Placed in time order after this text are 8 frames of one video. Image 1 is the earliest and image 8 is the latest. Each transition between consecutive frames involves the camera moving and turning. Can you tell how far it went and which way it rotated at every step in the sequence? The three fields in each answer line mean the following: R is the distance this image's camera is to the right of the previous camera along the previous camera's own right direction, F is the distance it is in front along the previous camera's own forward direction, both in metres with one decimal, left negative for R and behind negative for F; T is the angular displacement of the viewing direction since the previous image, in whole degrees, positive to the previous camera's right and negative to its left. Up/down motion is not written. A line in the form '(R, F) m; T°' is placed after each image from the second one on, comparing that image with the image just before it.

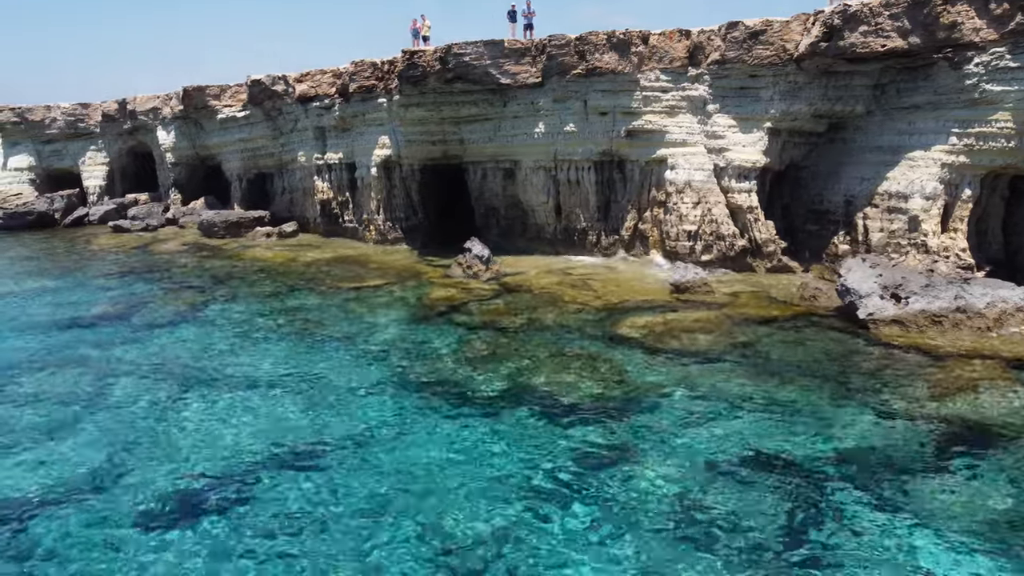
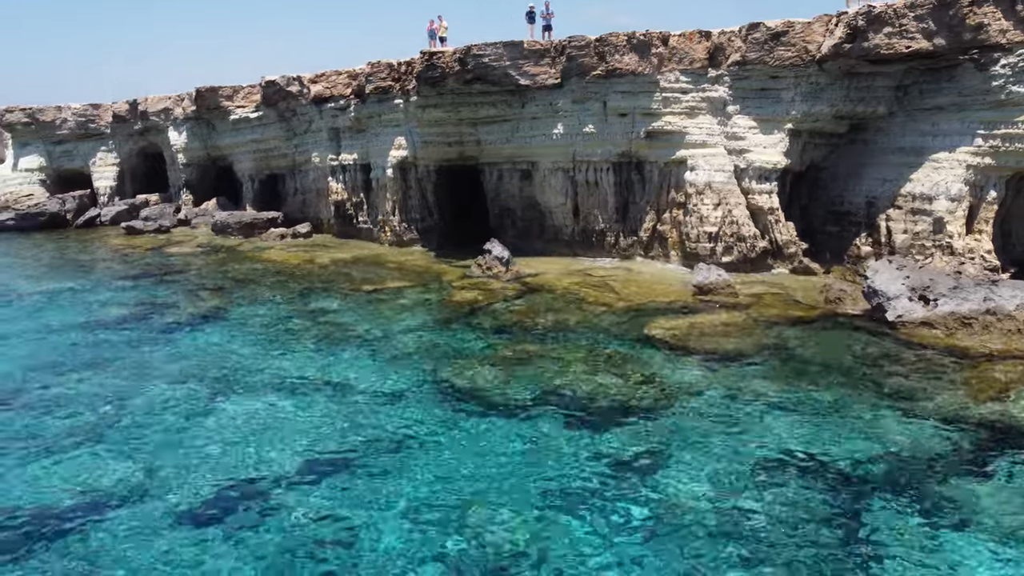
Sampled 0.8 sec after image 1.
(-0.5, 0.0) m; 0°
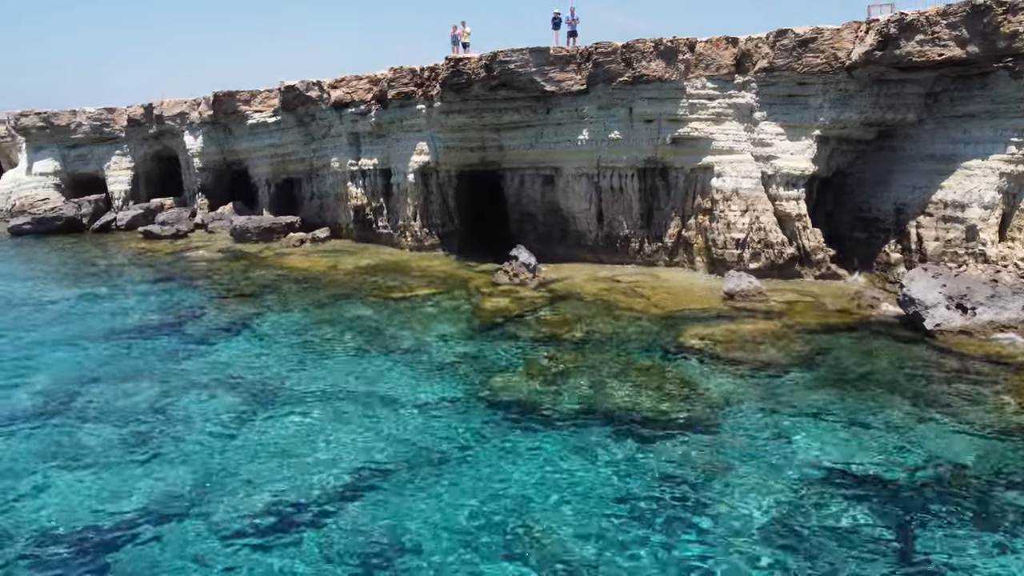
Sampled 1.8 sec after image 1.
(-0.7, 0.0) m; 0°
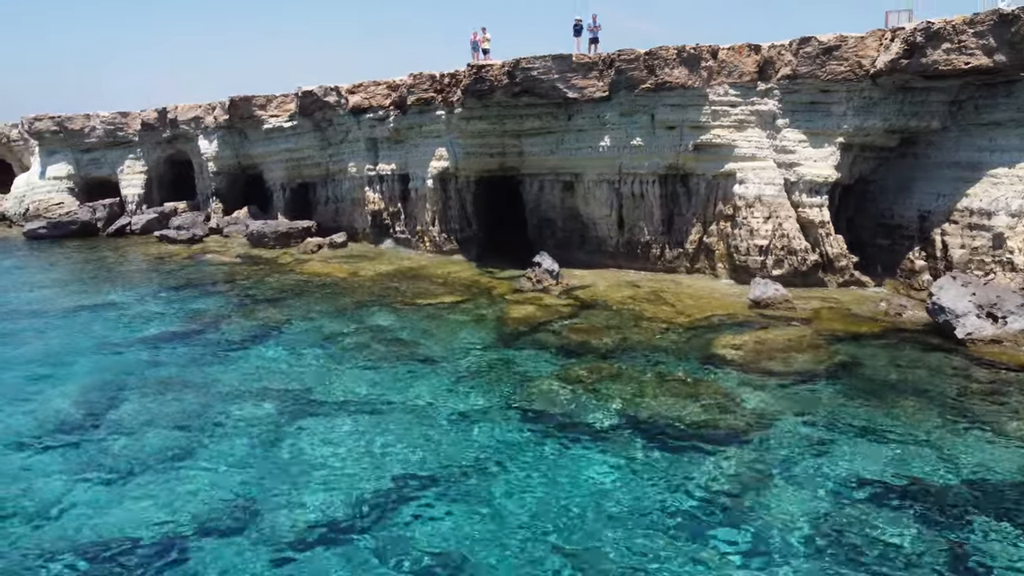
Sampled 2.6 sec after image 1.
(-0.6, -0.1) m; 0°
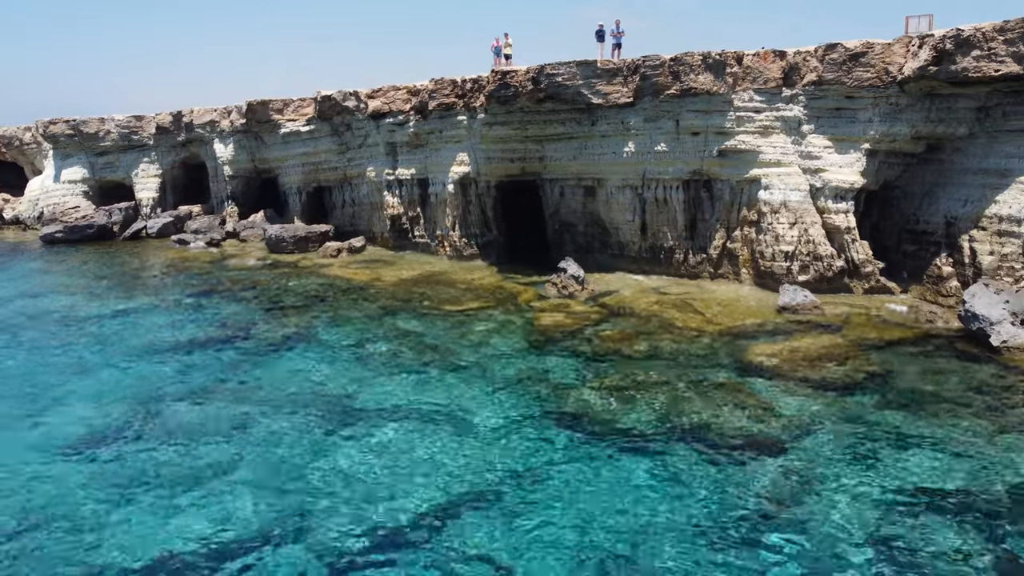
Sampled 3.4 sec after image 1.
(-0.7, 0.0) m; 0°
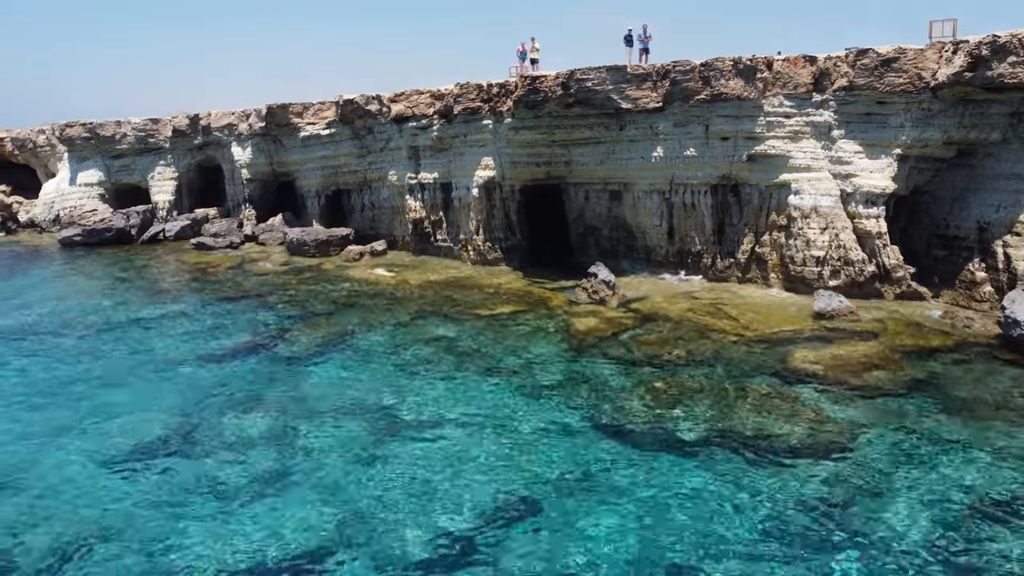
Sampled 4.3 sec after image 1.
(-0.8, 0.0) m; 0°
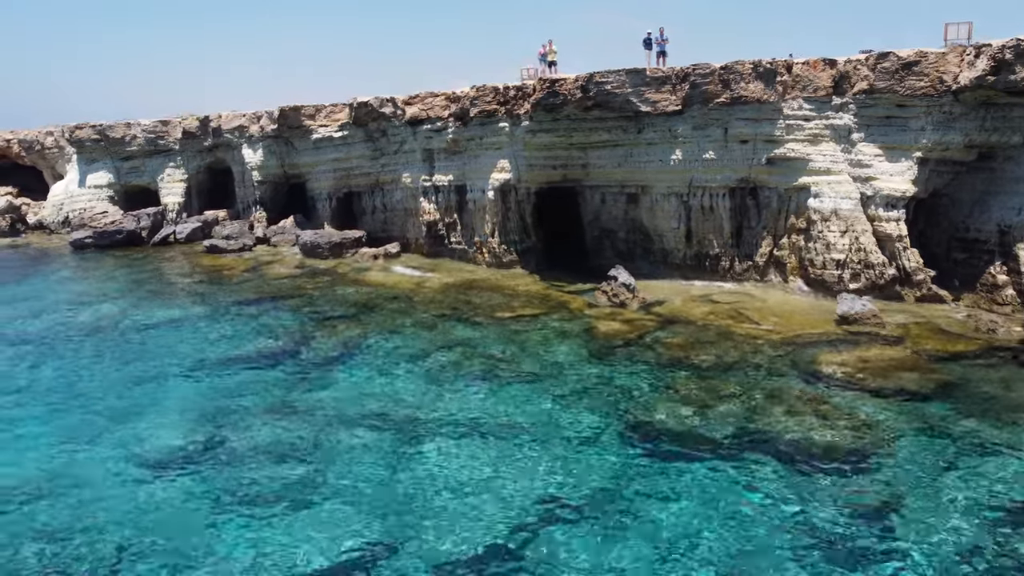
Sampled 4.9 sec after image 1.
(-0.6, 0.0) m; 0°
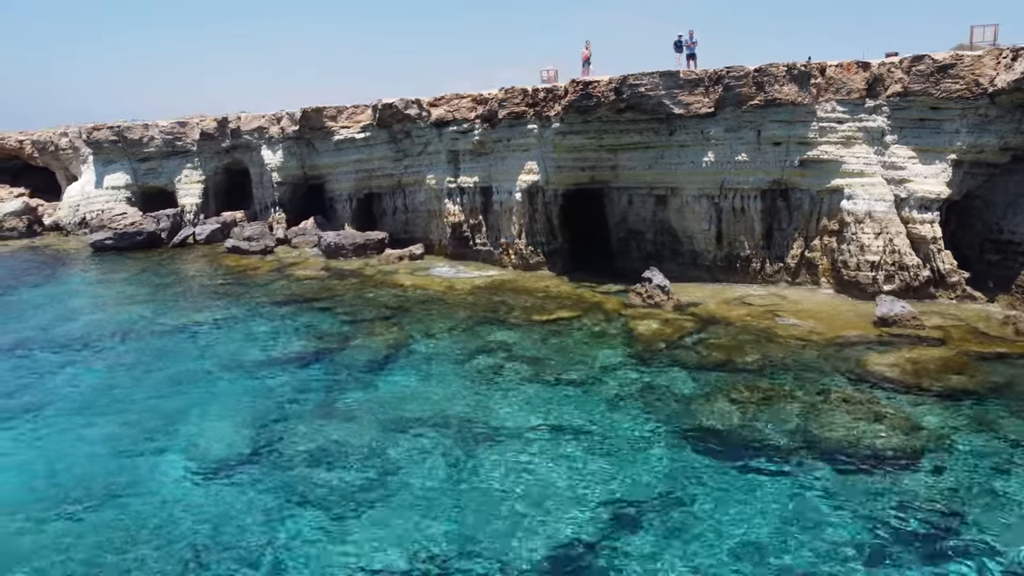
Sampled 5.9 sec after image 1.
(-1.0, 0.0) m; 0°
